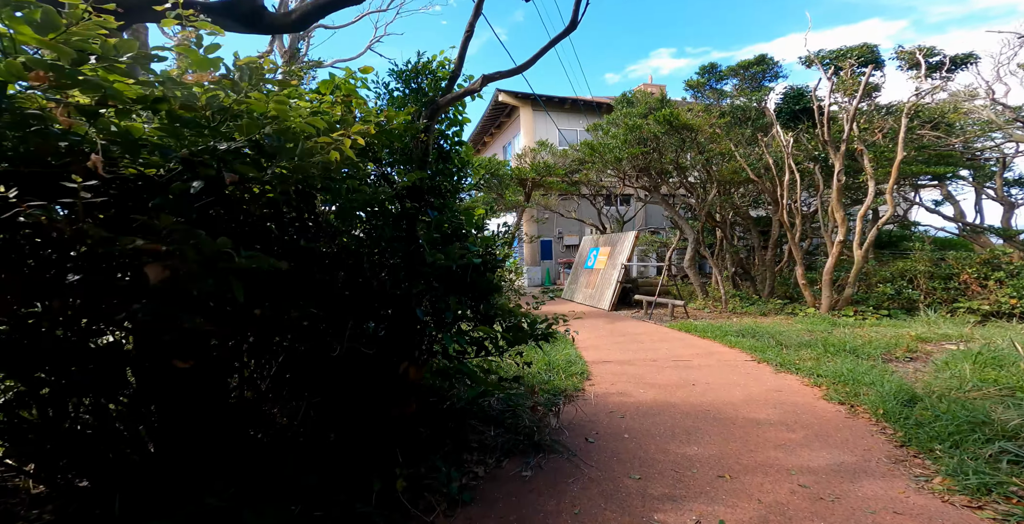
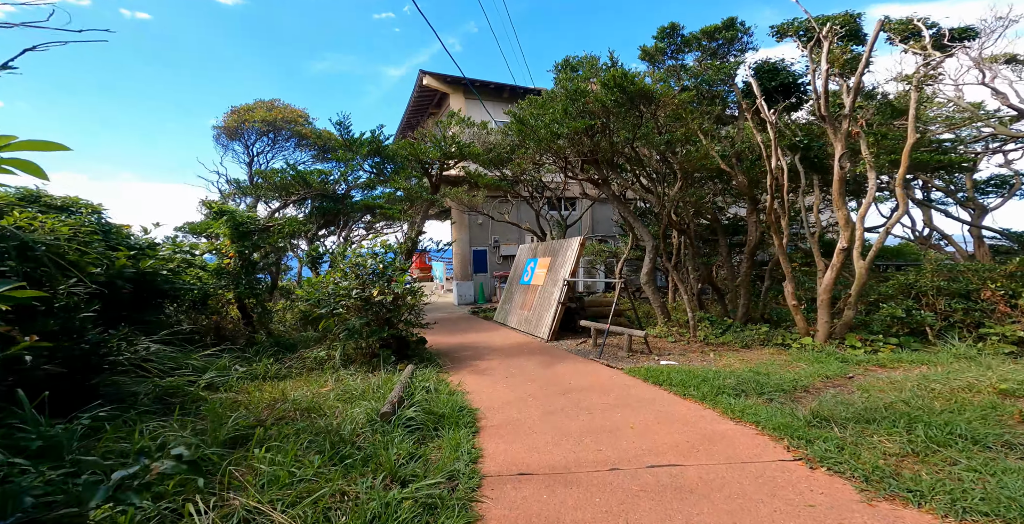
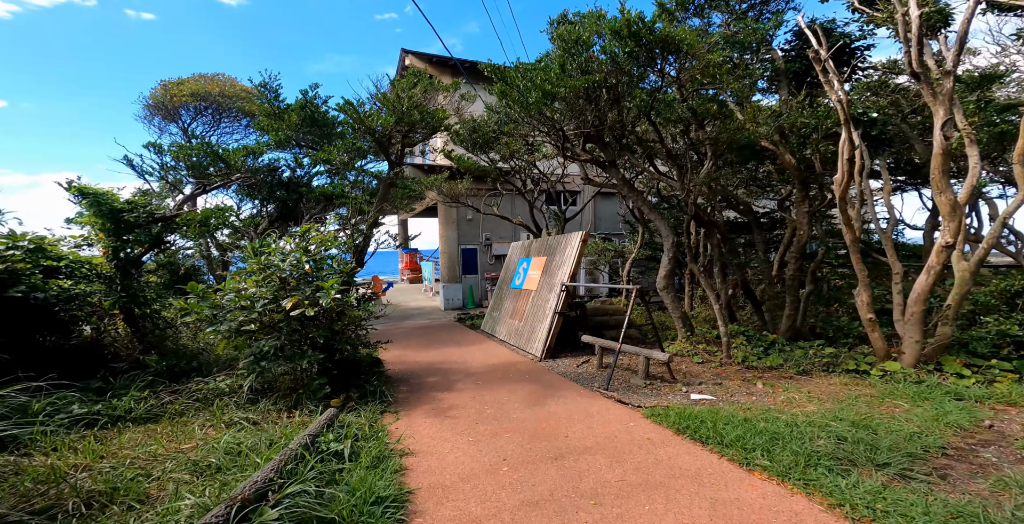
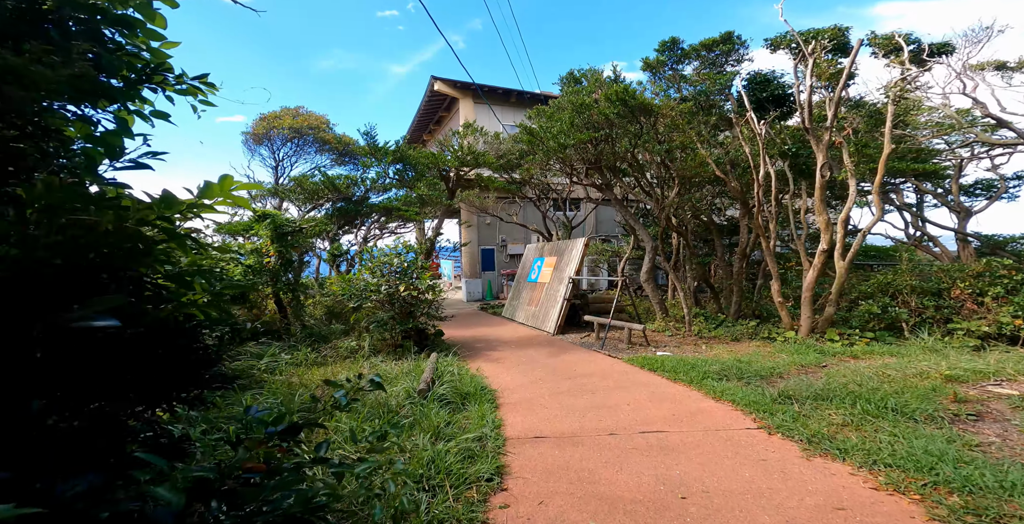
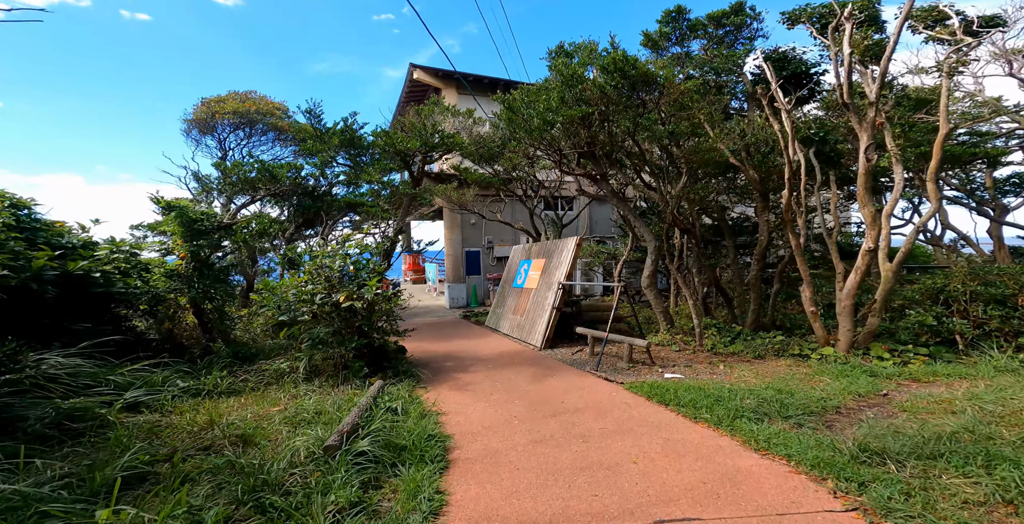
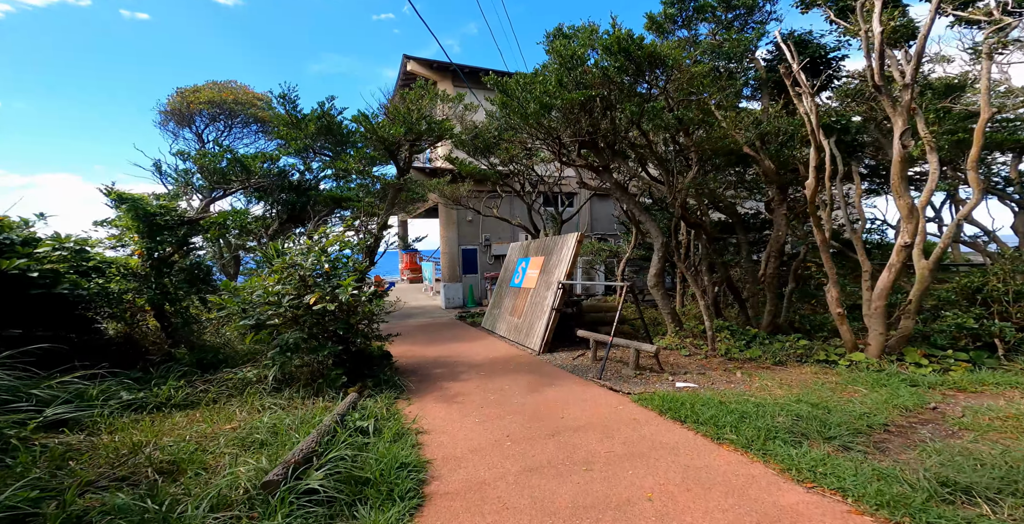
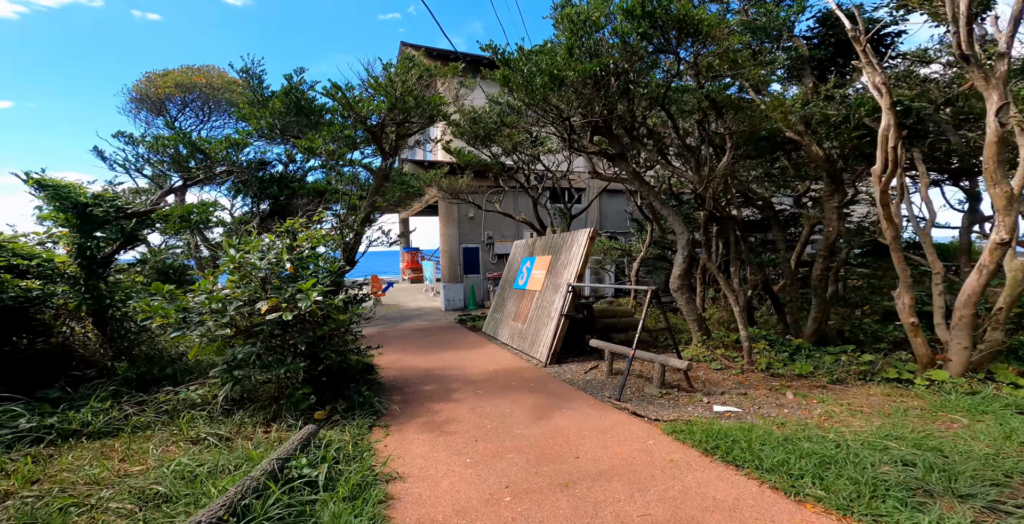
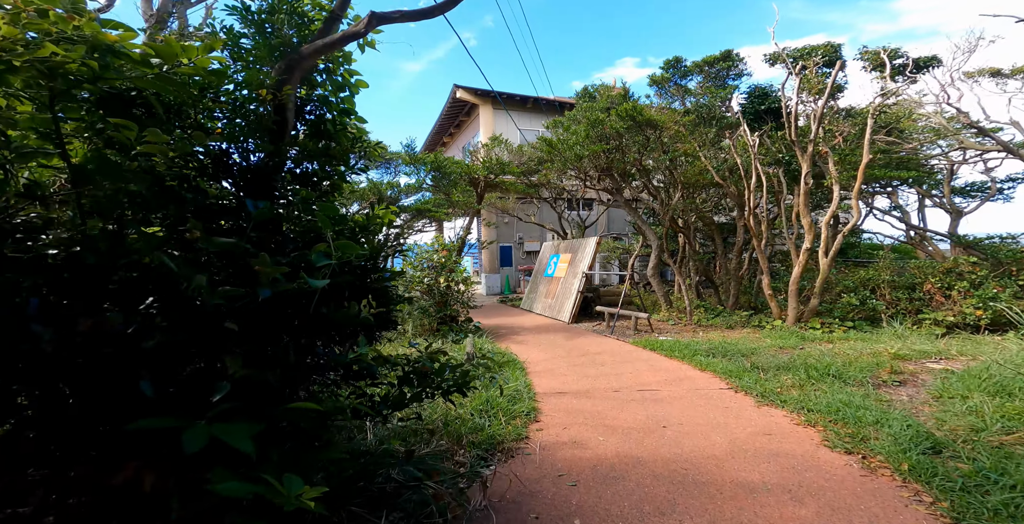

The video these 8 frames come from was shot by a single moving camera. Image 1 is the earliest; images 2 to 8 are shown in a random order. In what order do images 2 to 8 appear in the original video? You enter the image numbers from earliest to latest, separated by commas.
8, 4, 2, 5, 6, 3, 7
